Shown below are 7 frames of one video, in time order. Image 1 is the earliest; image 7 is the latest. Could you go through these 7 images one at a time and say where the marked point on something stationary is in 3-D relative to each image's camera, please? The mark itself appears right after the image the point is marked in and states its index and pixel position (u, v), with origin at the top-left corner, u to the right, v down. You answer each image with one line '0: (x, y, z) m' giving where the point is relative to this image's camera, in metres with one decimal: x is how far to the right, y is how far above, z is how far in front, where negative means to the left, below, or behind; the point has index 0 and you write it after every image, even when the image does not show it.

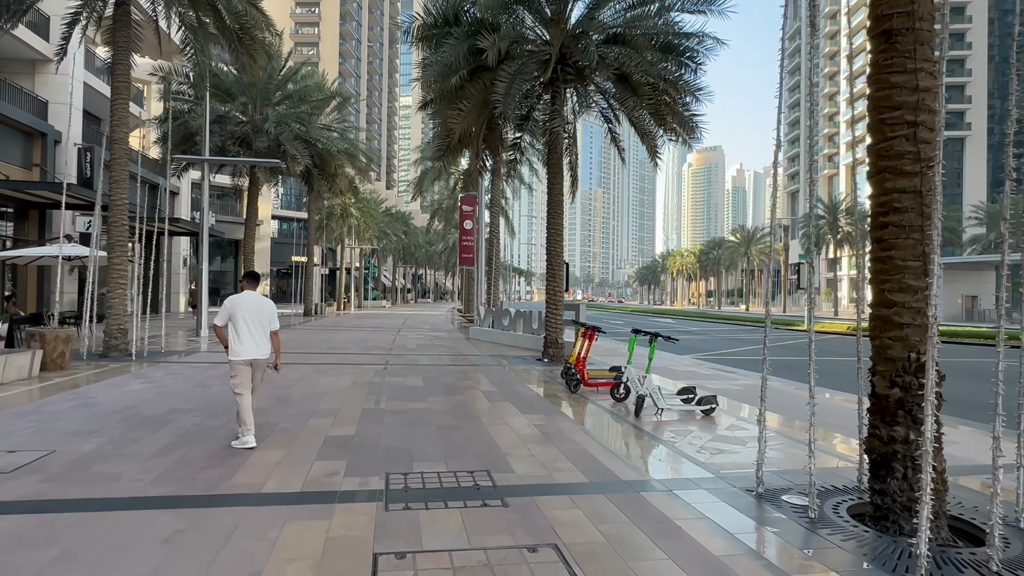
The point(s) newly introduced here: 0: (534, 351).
0: (+0.6, -1.8, +16.8) m
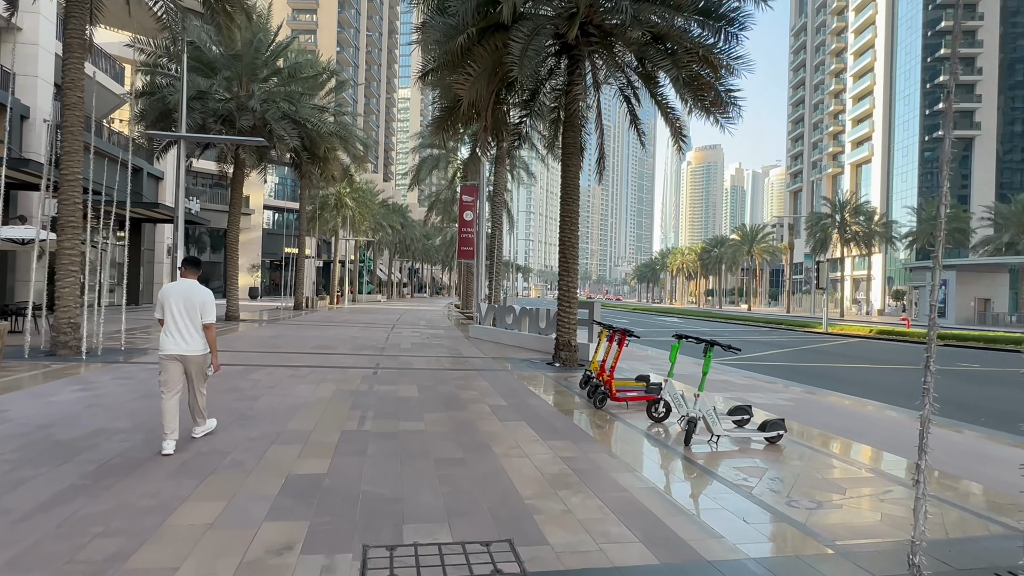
0: (+0.8, -1.7, +15.2) m
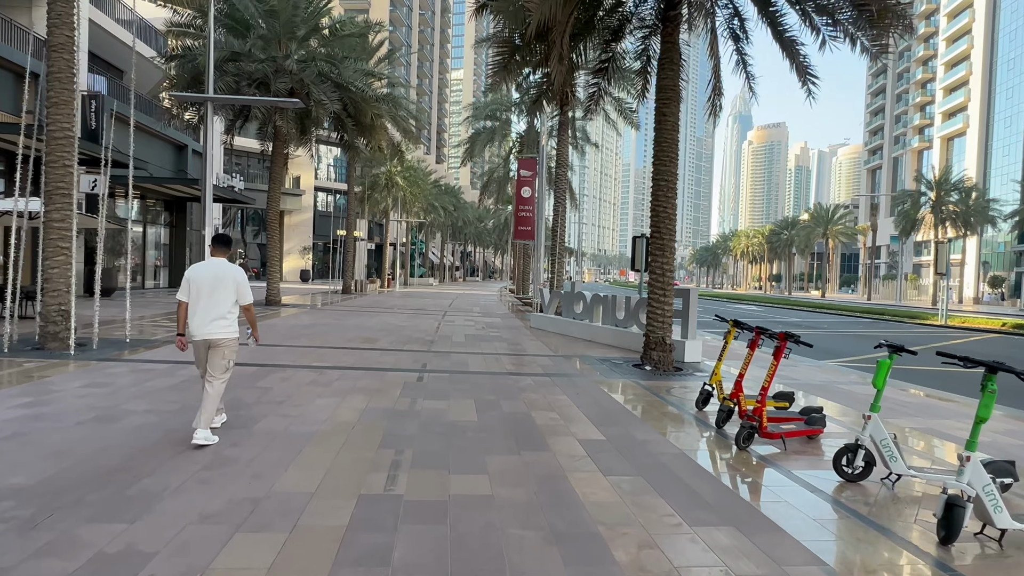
0: (+2.3, -1.3, +12.6) m
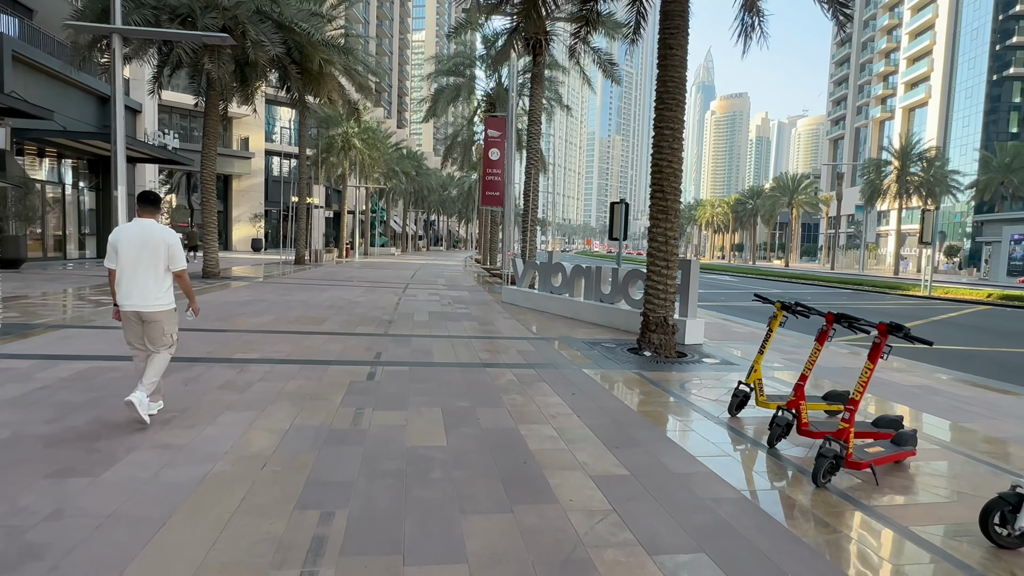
0: (+1.8, -0.8, +11.0) m
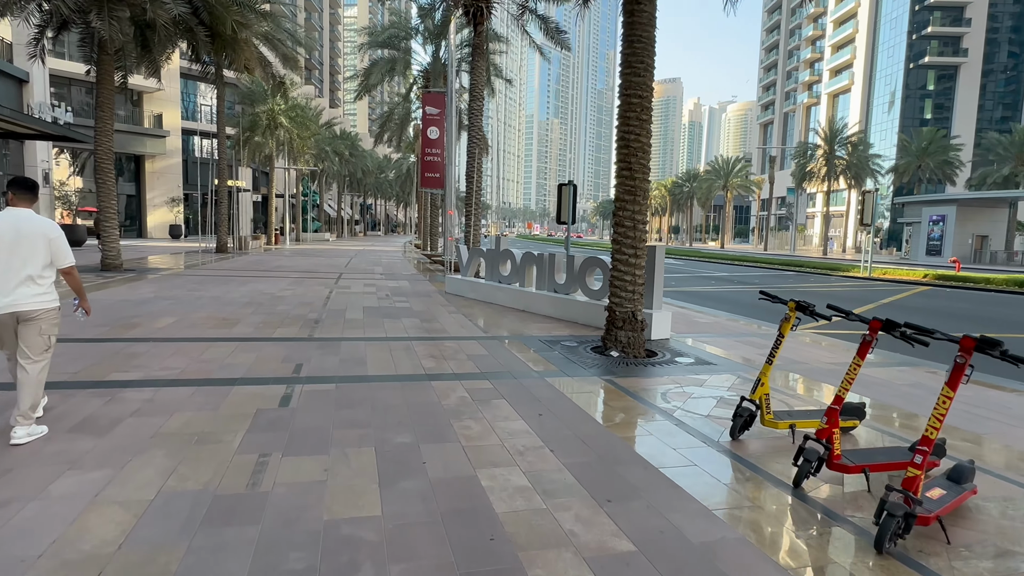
0: (+0.9, -0.6, +10.0) m
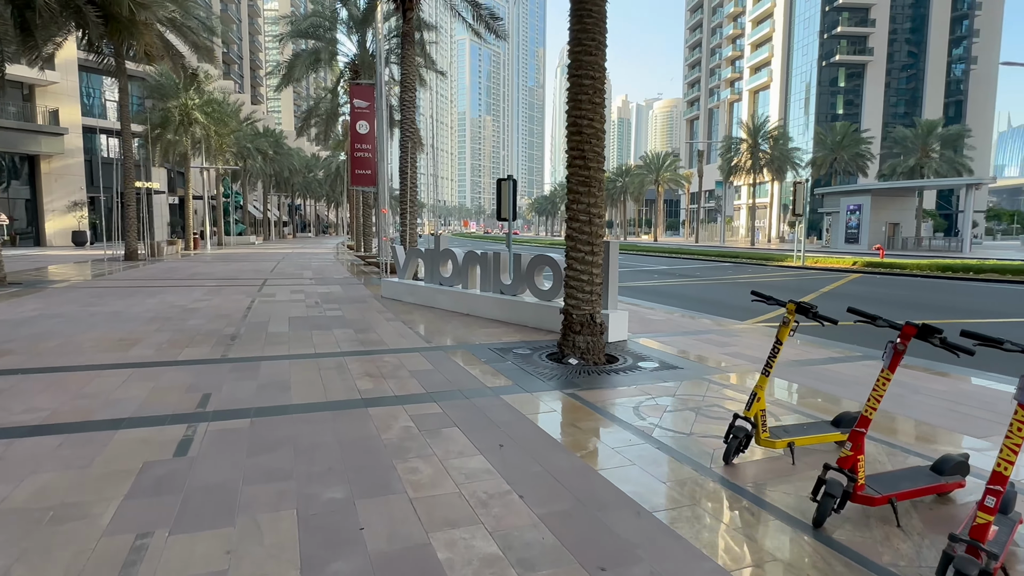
0: (0.0, -0.6, +9.2) m
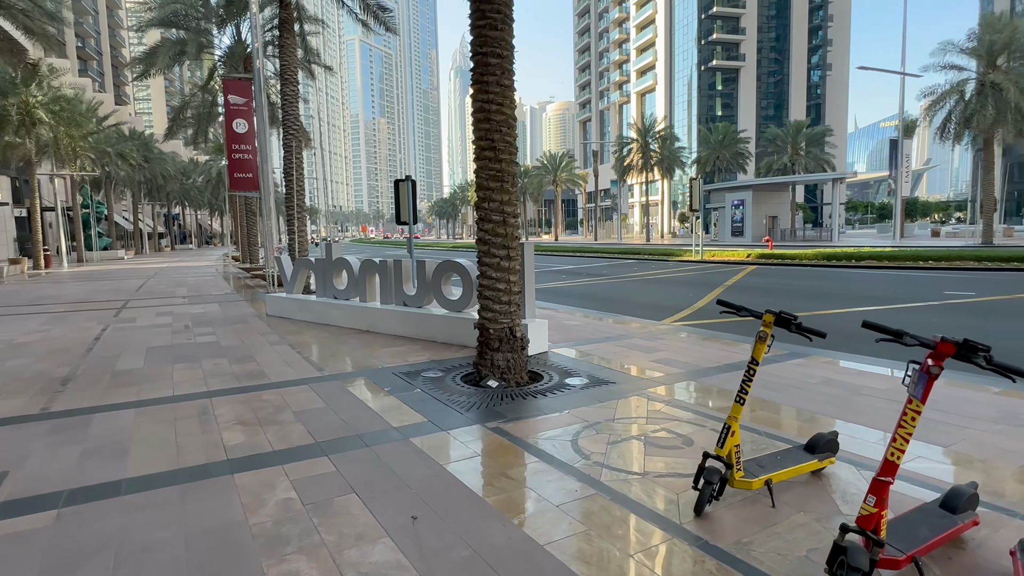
0: (-1.3, -0.8, +8.2) m
